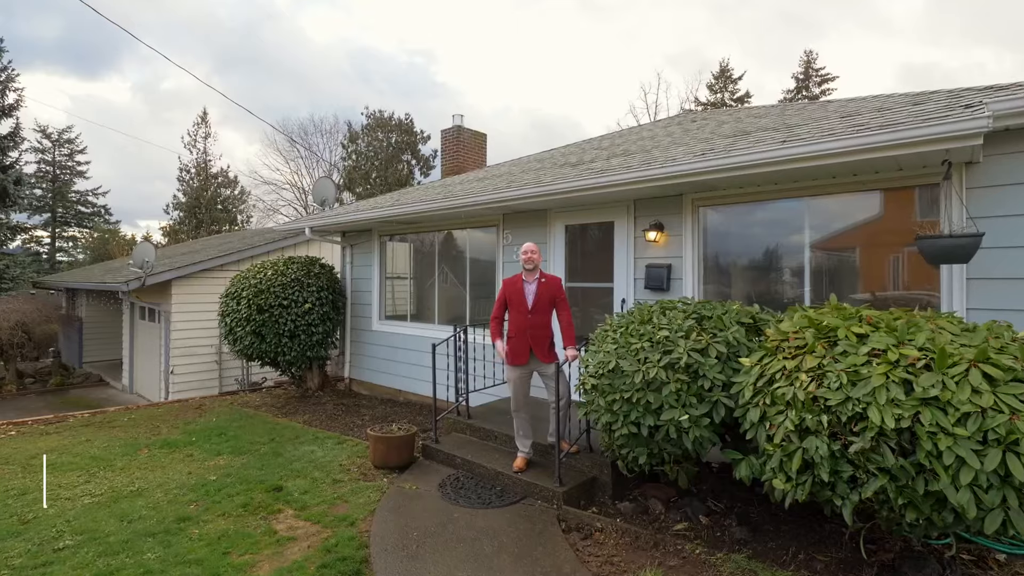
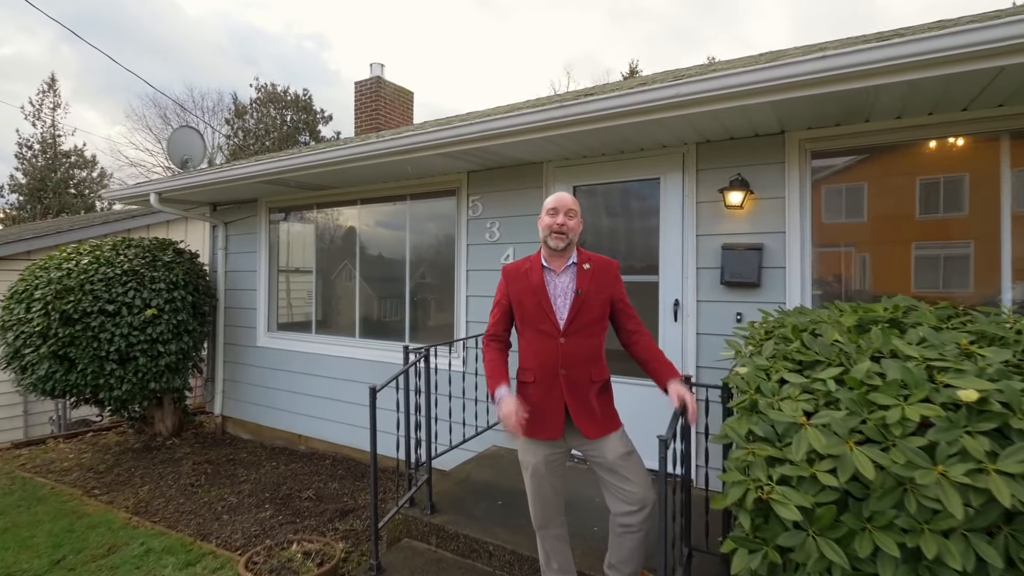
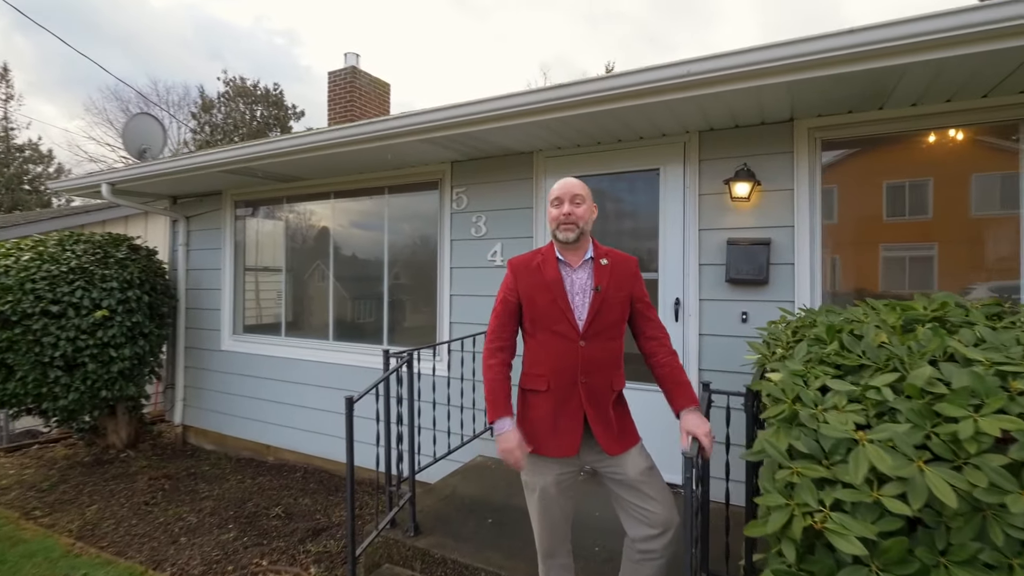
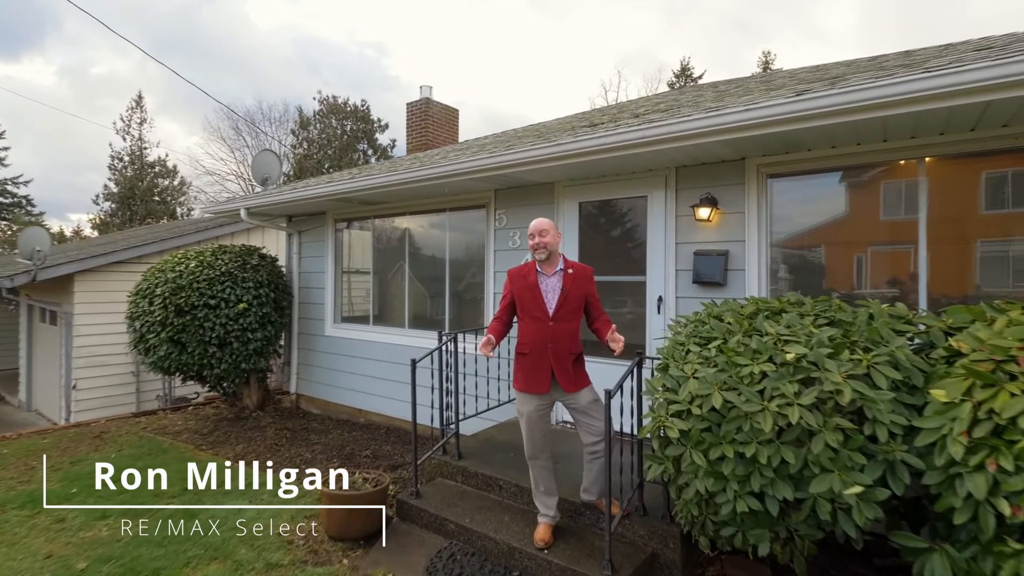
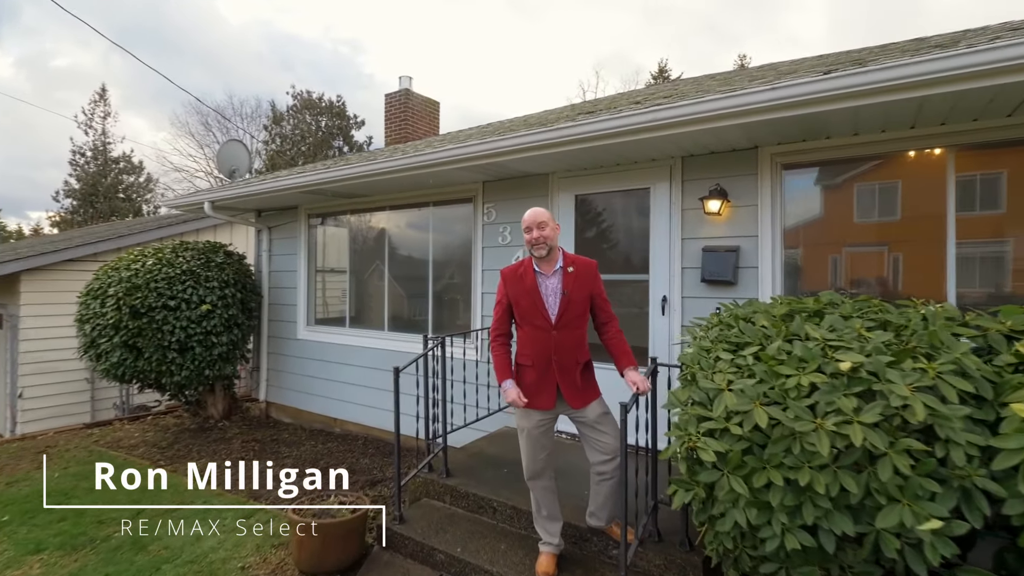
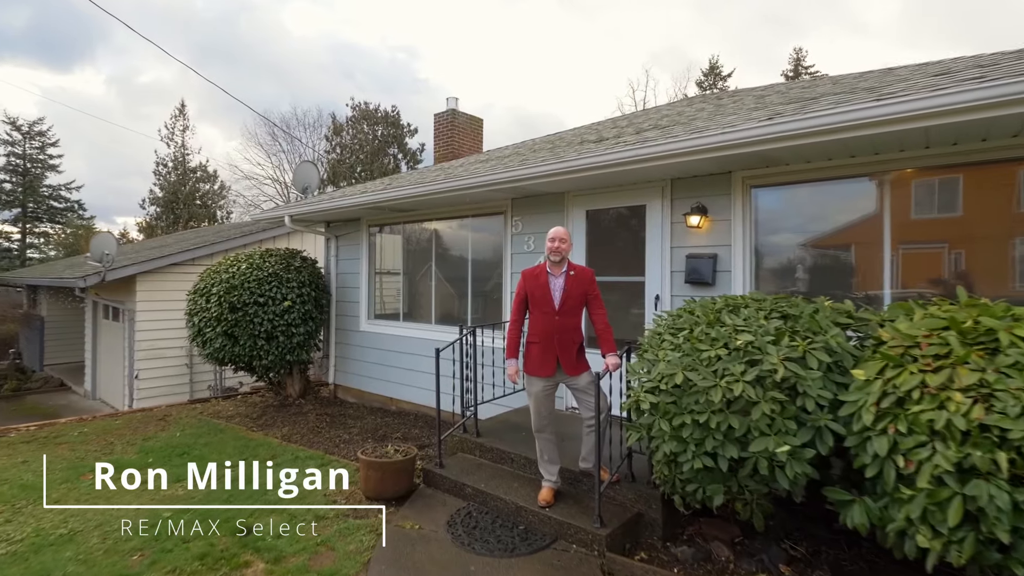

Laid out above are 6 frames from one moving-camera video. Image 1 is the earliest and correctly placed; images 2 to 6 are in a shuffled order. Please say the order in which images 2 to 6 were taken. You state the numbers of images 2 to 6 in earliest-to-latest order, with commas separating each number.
6, 4, 5, 2, 3
